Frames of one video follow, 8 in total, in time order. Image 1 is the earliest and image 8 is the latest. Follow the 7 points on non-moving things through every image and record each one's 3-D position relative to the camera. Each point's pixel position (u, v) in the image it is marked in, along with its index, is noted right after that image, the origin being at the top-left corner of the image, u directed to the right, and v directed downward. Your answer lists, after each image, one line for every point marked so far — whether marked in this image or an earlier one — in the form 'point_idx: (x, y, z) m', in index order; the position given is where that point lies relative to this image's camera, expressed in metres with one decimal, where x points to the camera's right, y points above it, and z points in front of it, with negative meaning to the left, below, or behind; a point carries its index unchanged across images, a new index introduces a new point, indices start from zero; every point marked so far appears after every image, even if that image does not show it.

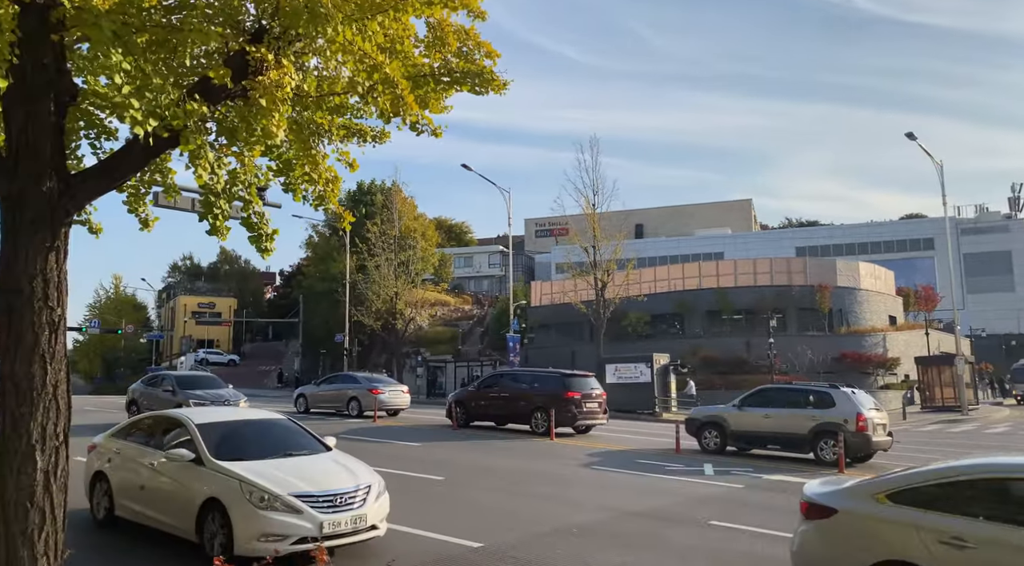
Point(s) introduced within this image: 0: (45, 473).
0: (-2.5, -1.0, +4.1) m
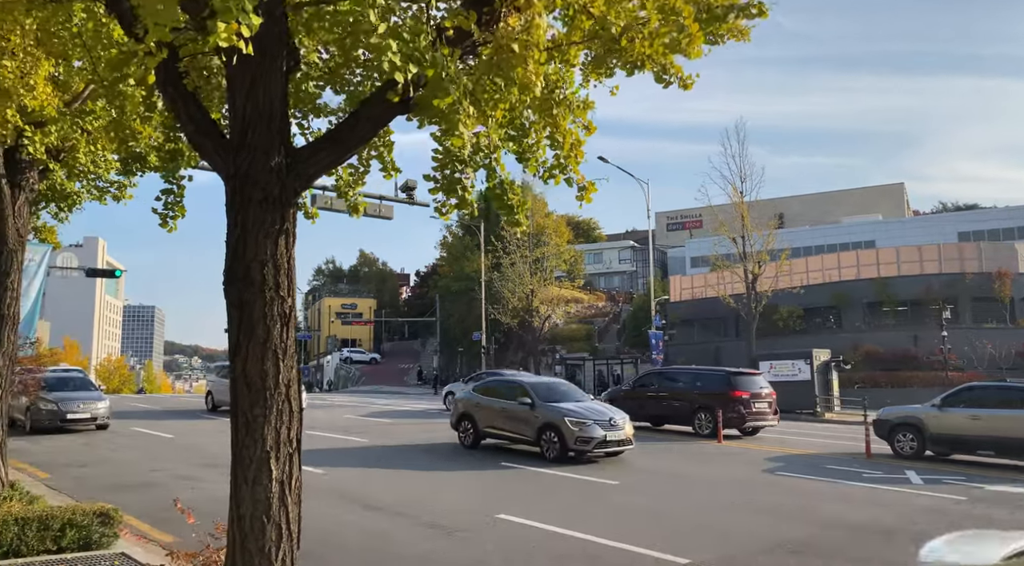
0: (-1.1, -1.0, +3.6) m
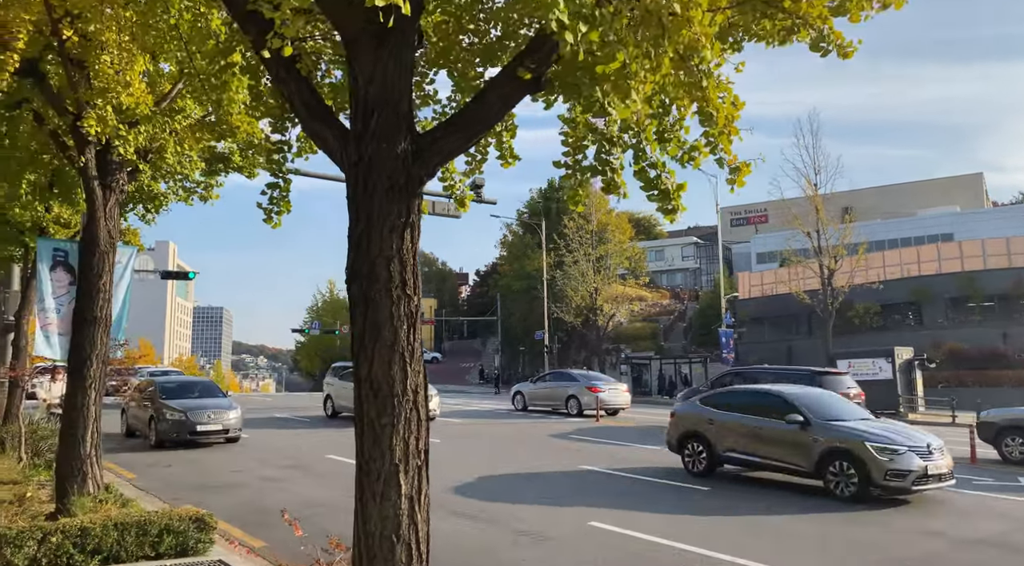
0: (-0.5, -1.0, +3.3) m
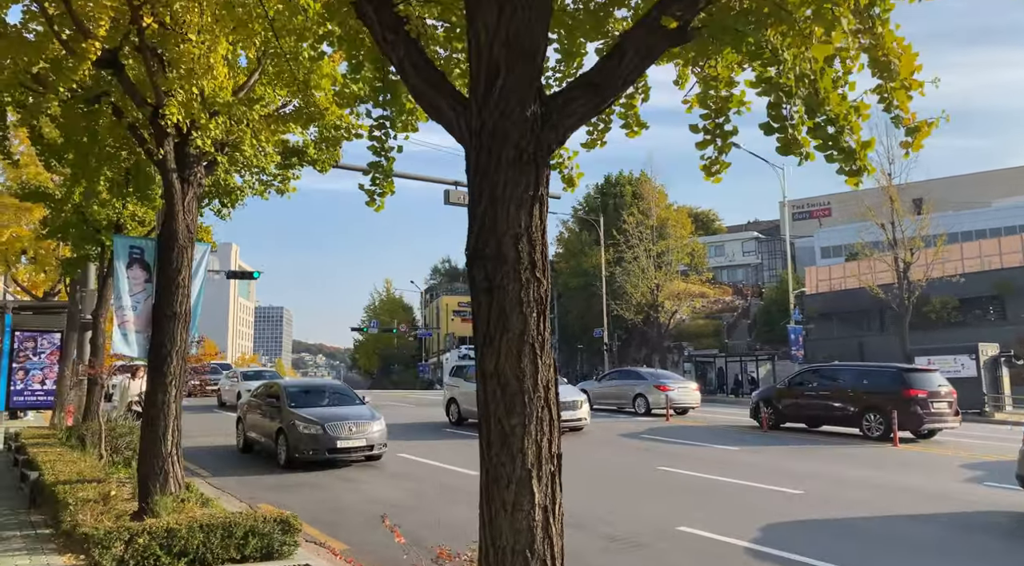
0: (+0.1, -0.9, +2.9) m
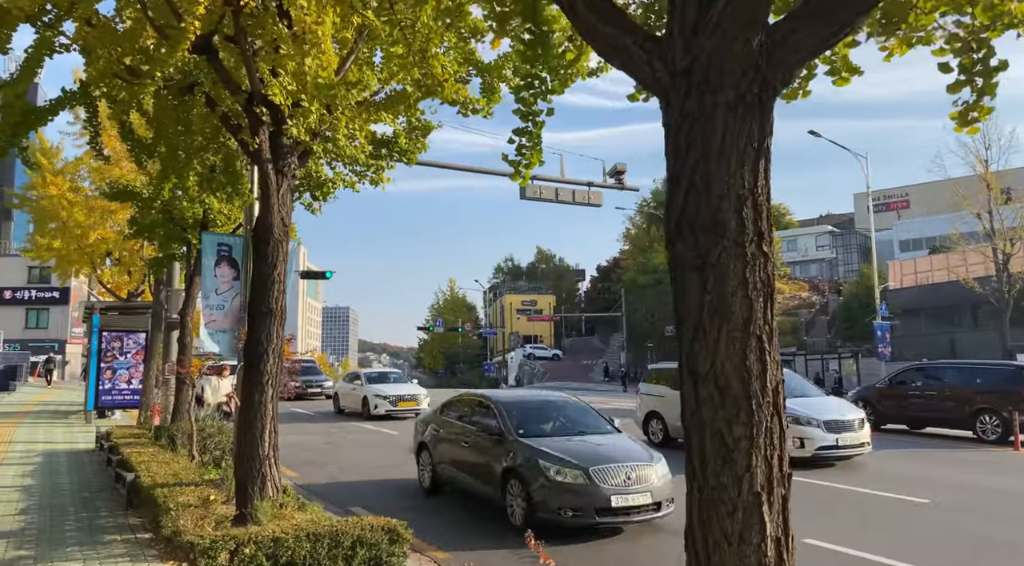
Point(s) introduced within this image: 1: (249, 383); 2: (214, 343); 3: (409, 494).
0: (+0.8, -0.8, +2.3) m
1: (-2.6, -1.0, +7.4) m
2: (-4.1, -0.8, +10.4) m
3: (-1.4, -3.0, +10.4) m
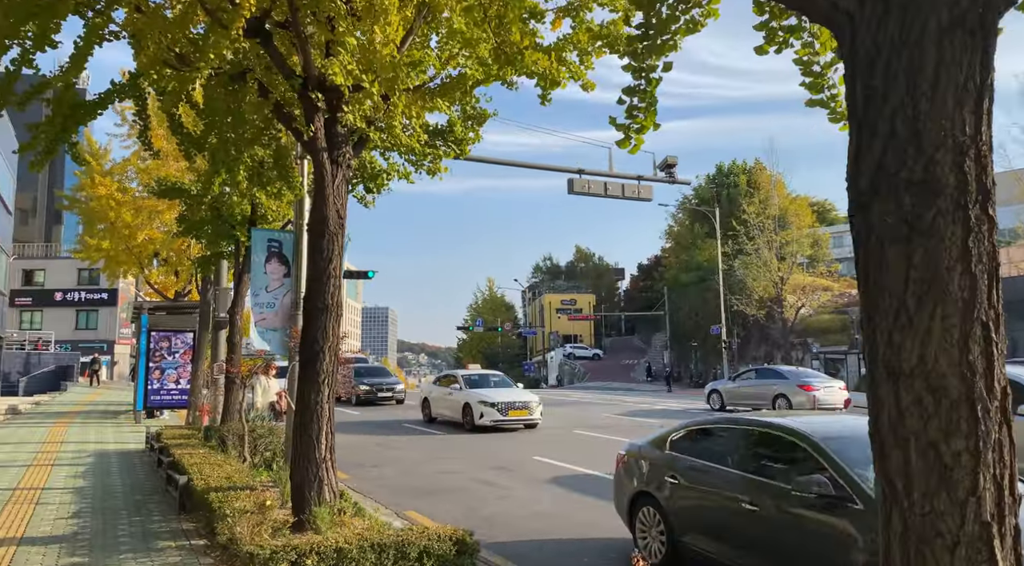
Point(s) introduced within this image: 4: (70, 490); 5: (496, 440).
0: (+1.2, -0.7, +1.8) m
1: (-2.0, -0.9, +7.1) m
2: (-3.3, -0.8, +10.1) m
3: (-0.6, -2.9, +10.0) m
4: (-5.4, -2.5, +9.2) m
5: (-0.3, -3.4, +16.1) m
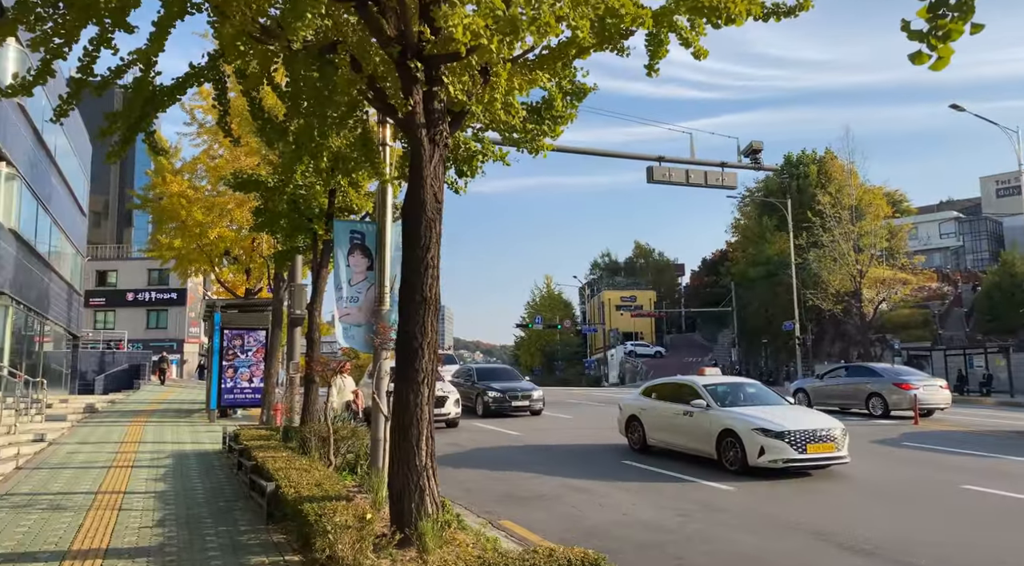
0: (+1.8, -0.6, +1.0) m
1: (-0.9, -0.9, +6.4) m
2: (-2.1, -0.7, +9.6) m
3: (+0.6, -2.8, +9.3) m
4: (-4.2, -2.5, +8.8) m
5: (+1.3, -3.3, +15.3) m
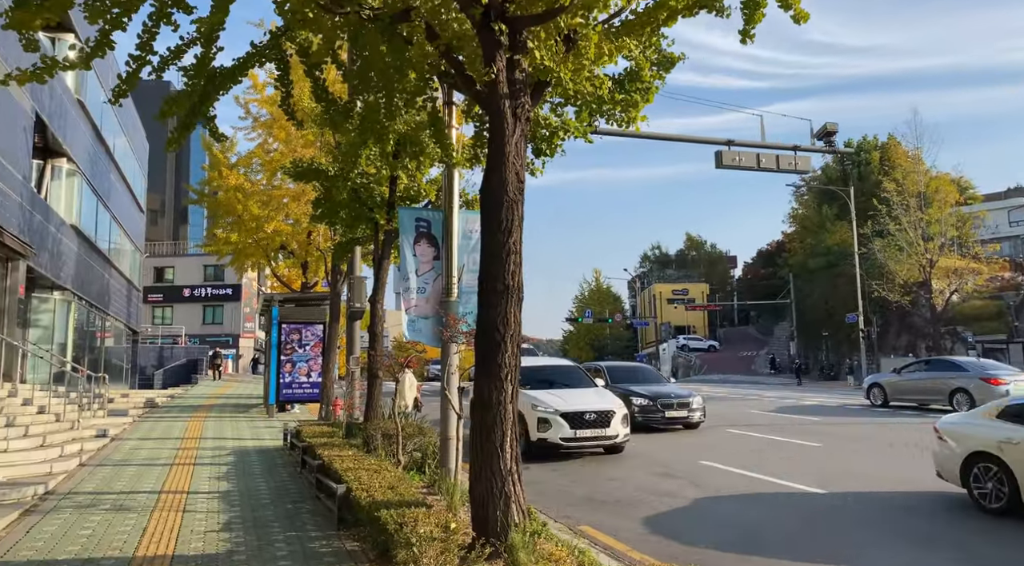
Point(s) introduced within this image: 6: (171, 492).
0: (+2.2, -0.6, +0.3) m
1: (-0.2, -0.8, +5.9) m
2: (-1.2, -0.6, +9.1) m
3: (+1.5, -2.7, +8.7) m
4: (-3.3, -2.4, +8.5) m
5: (+2.6, -3.1, +14.6) m
6: (-3.9, -2.4, +8.5) m
